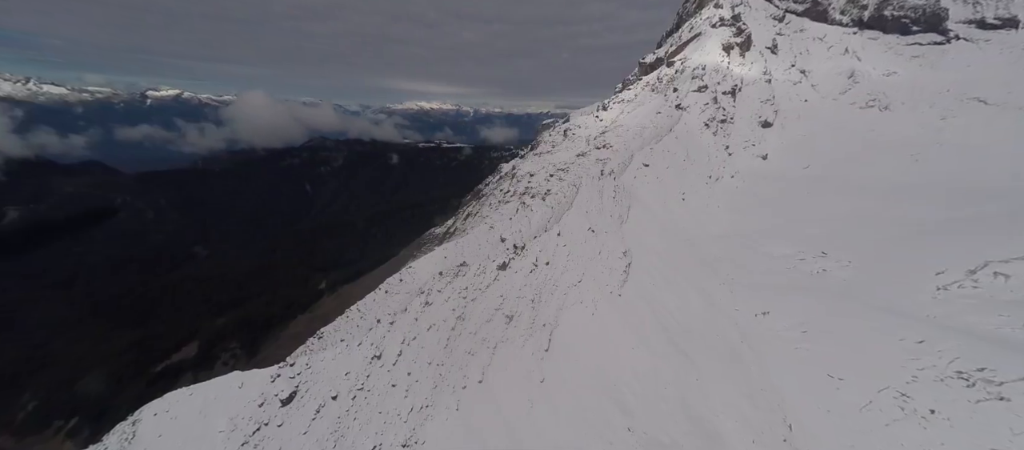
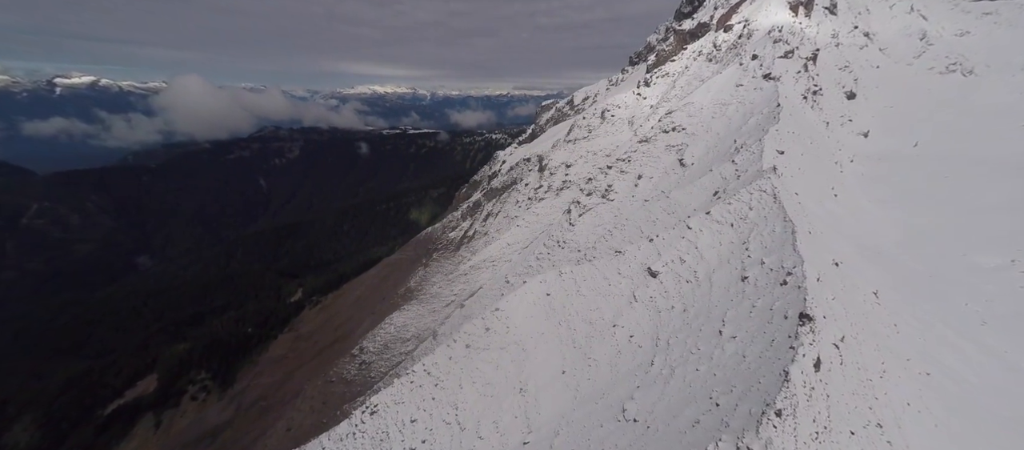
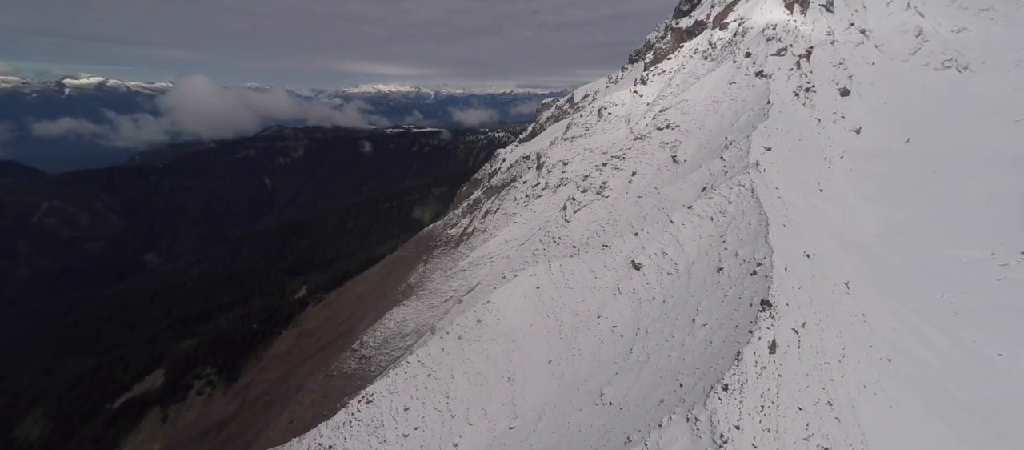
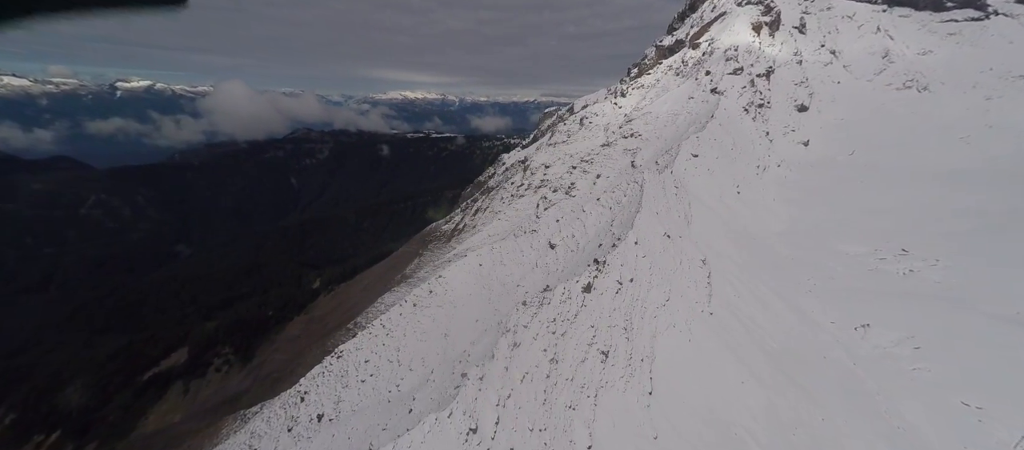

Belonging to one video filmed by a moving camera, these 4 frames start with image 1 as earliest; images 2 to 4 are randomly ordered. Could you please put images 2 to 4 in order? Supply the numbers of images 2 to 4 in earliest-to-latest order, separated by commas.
4, 3, 2
